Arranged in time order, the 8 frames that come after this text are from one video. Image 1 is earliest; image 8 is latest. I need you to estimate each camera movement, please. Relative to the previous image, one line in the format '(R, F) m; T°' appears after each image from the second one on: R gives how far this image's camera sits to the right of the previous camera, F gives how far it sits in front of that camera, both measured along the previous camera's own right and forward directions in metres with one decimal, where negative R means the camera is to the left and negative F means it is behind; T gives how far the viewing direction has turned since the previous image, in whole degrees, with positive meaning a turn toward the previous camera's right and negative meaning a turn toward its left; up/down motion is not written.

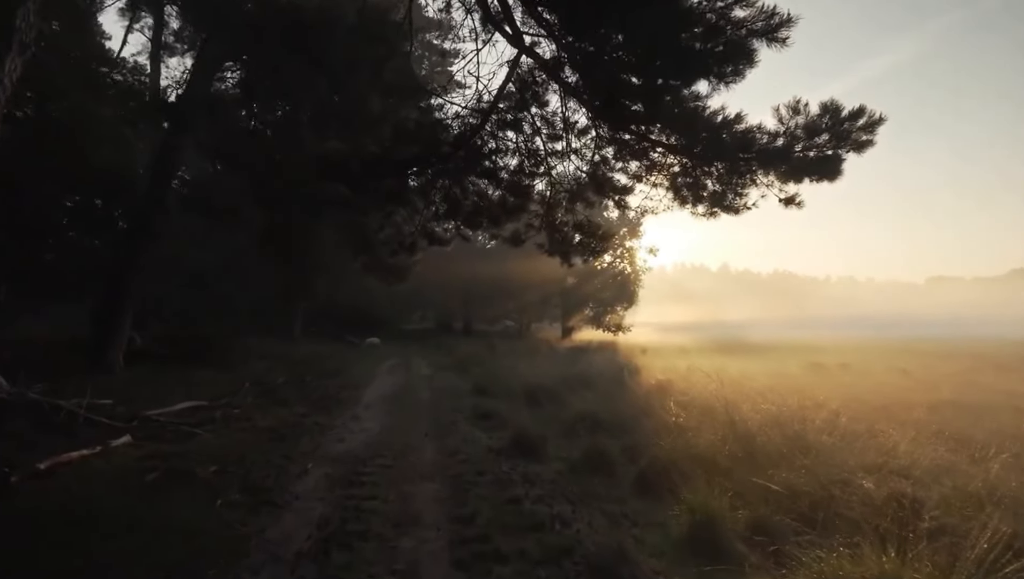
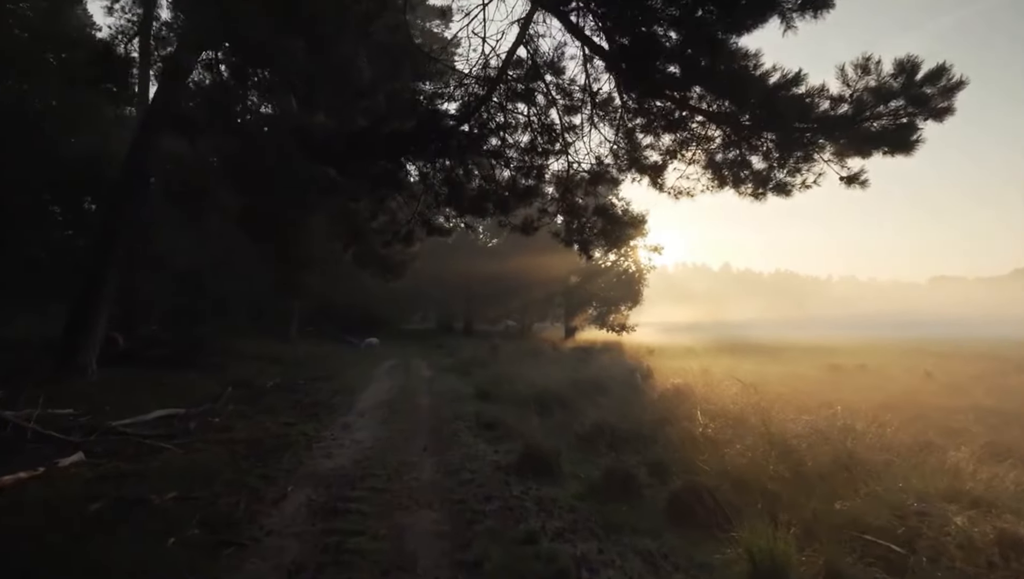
(-0.1, +1.4) m; 0°
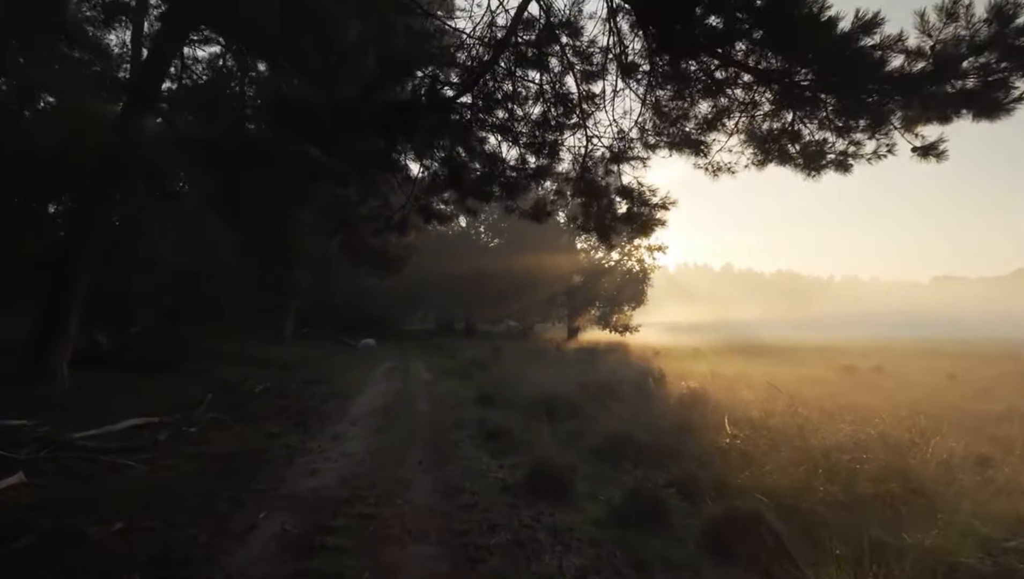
(-0.1, +1.2) m; 0°
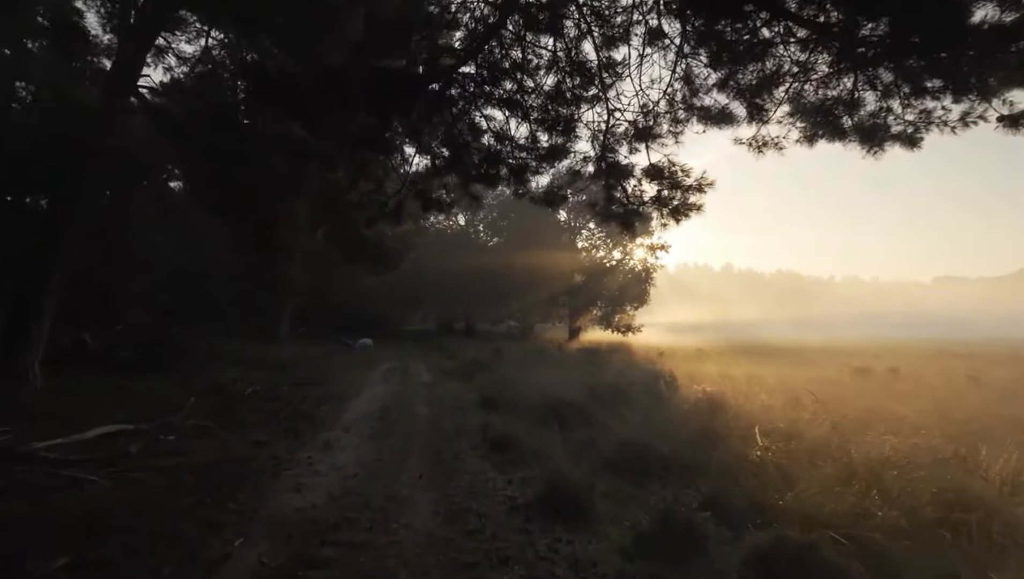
(-0.1, +1.0) m; 0°
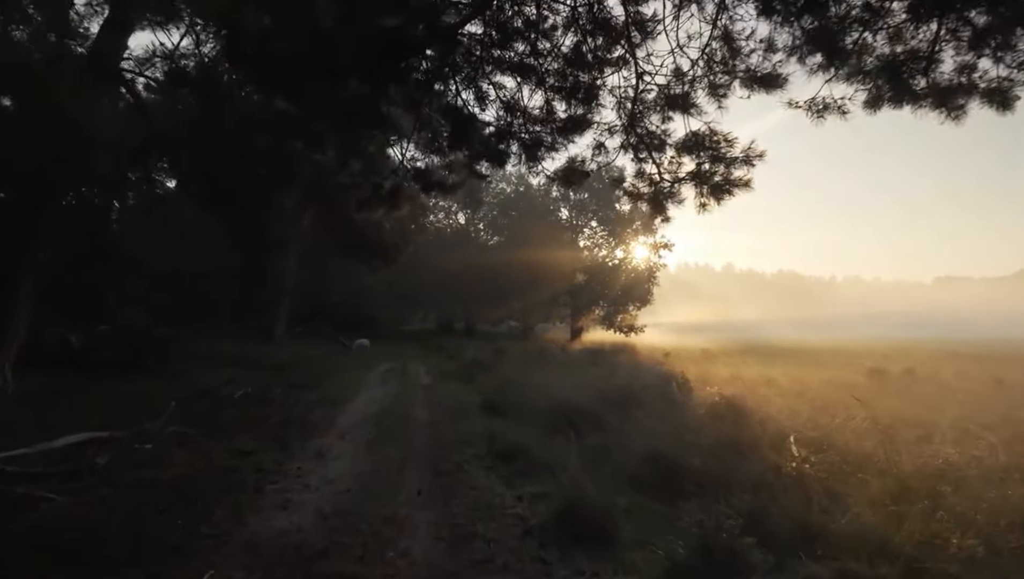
(-0.1, +0.9) m; 0°
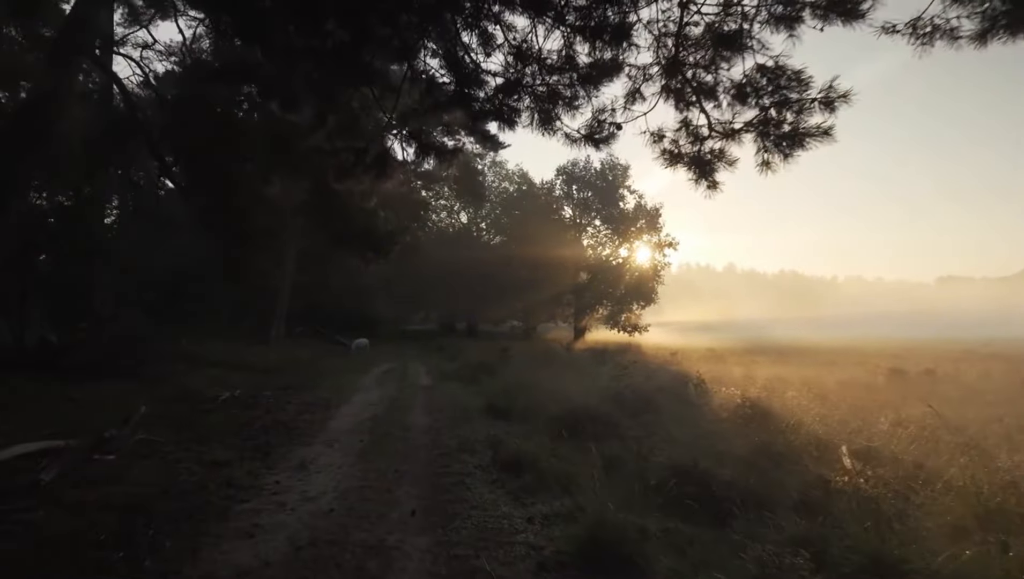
(-0.1, +1.1) m; 0°
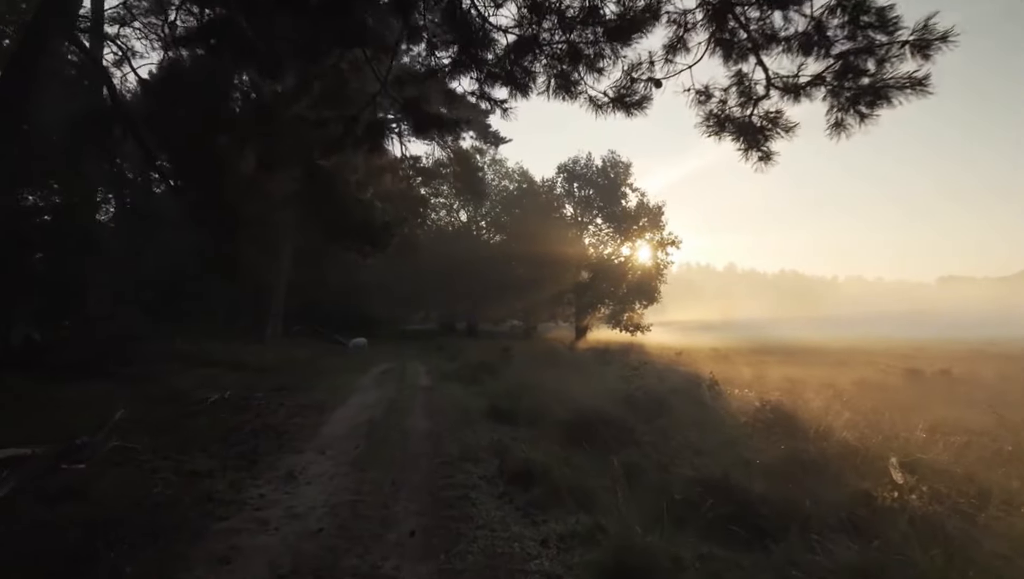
(-0.1, +0.8) m; 0°
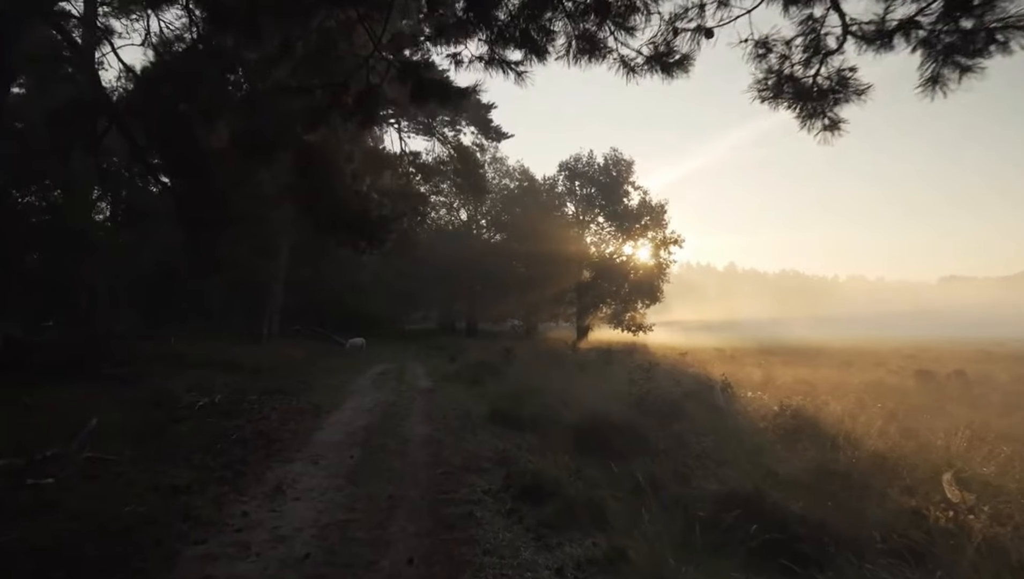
(-0.1, +0.7) m; 0°
